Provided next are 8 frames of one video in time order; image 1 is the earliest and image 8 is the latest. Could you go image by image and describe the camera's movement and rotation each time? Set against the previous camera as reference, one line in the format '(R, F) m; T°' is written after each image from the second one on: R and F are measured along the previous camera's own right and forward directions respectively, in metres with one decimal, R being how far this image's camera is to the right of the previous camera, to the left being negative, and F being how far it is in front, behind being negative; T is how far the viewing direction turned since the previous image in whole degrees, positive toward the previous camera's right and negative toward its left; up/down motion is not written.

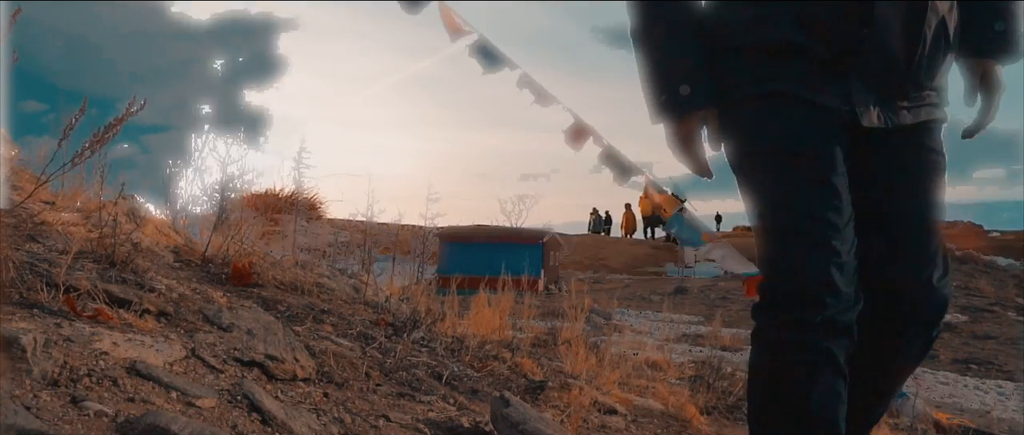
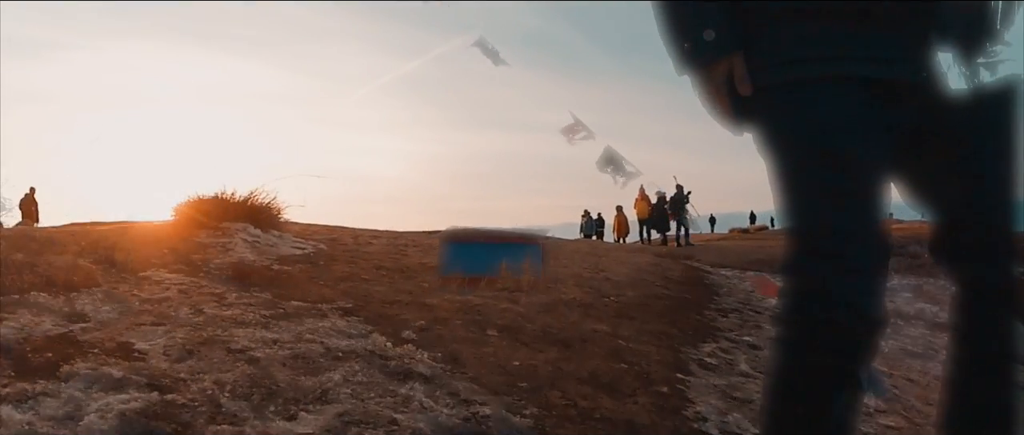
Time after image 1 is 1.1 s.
(+0.1, +1.4) m; 0°
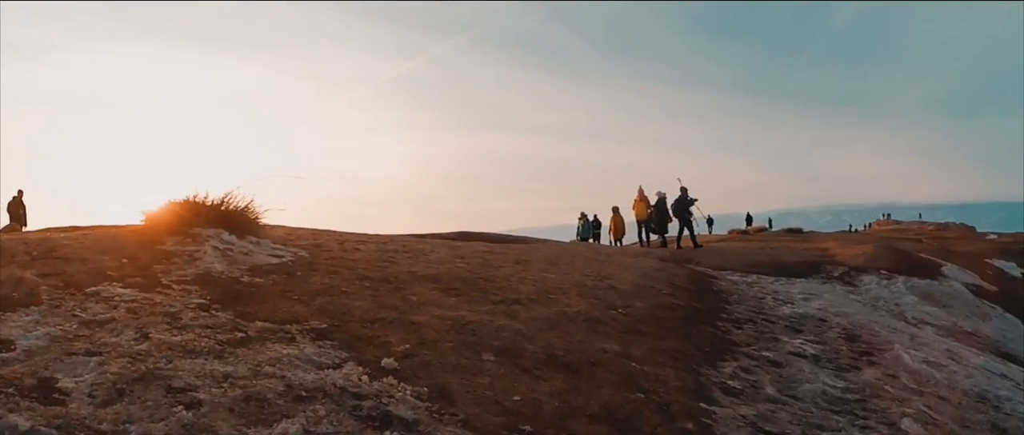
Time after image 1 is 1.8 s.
(0.0, +1.2) m; 0°
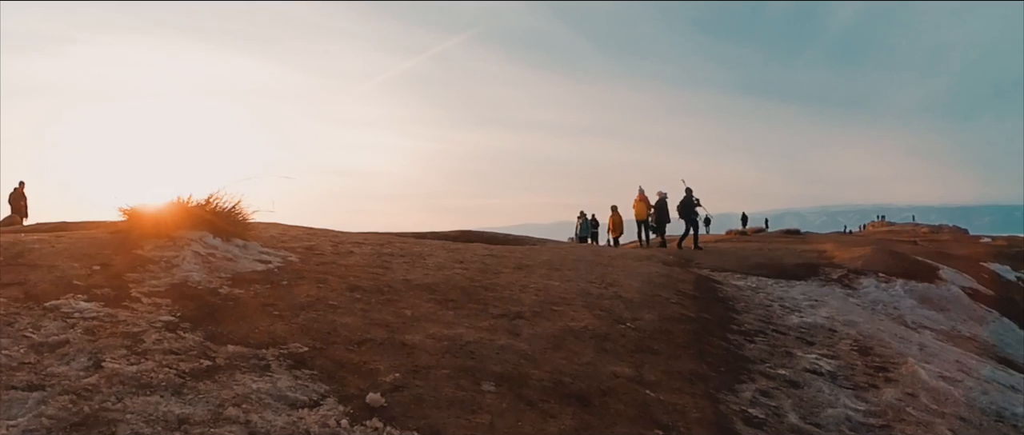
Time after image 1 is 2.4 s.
(-0.1, +0.9) m; 0°
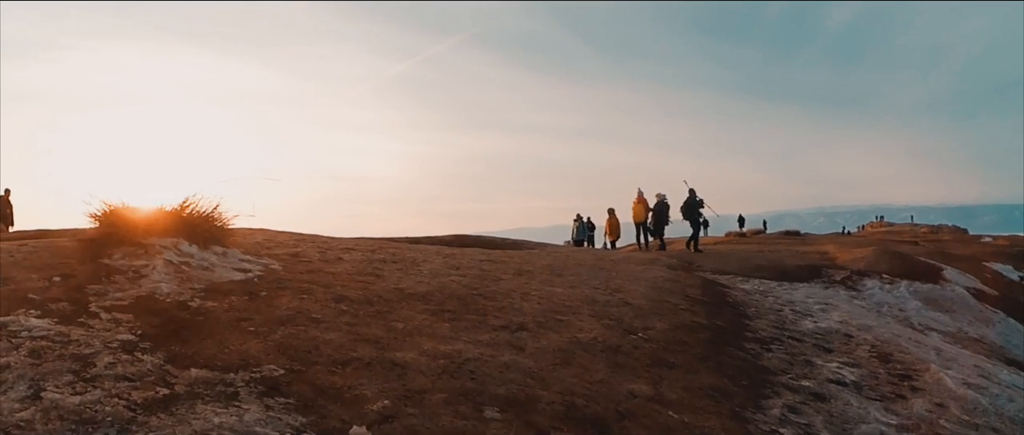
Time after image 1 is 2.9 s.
(-0.1, +0.9) m; 0°
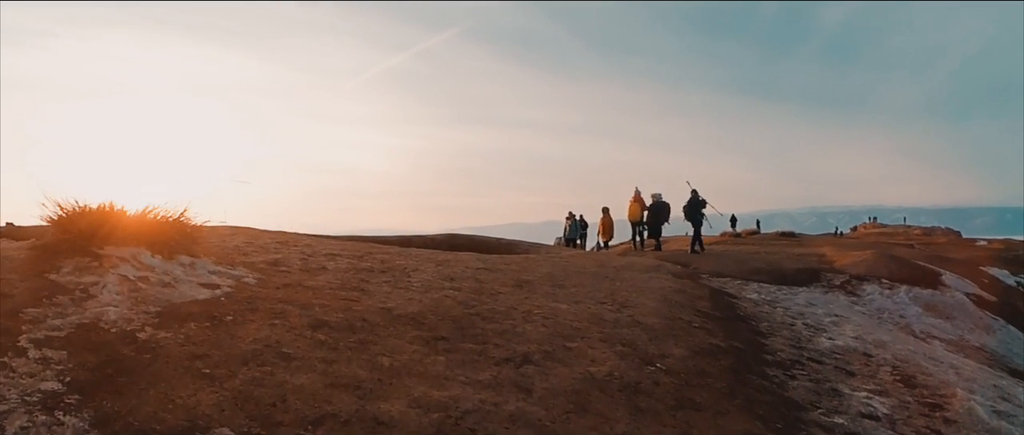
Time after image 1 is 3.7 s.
(-0.2, +1.3) m; +1°
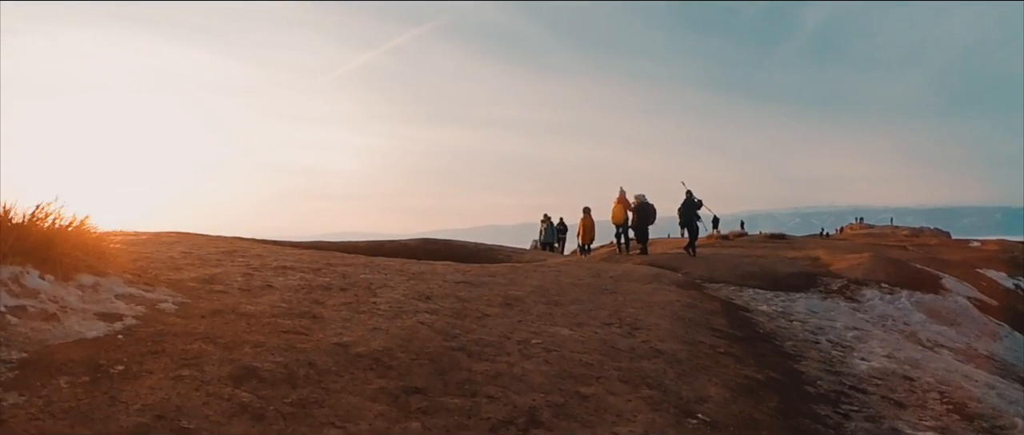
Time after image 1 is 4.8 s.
(-0.2, +2.4) m; +2°
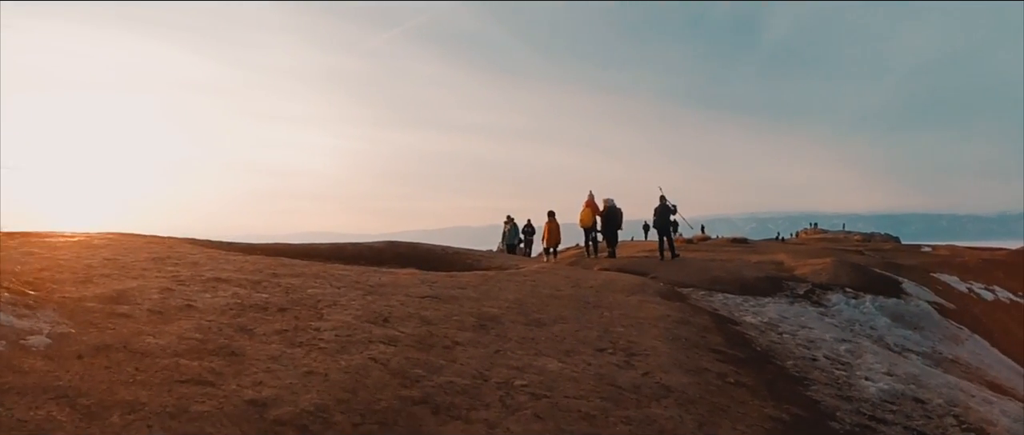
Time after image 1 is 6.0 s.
(-0.3, +2.1) m; +4°
